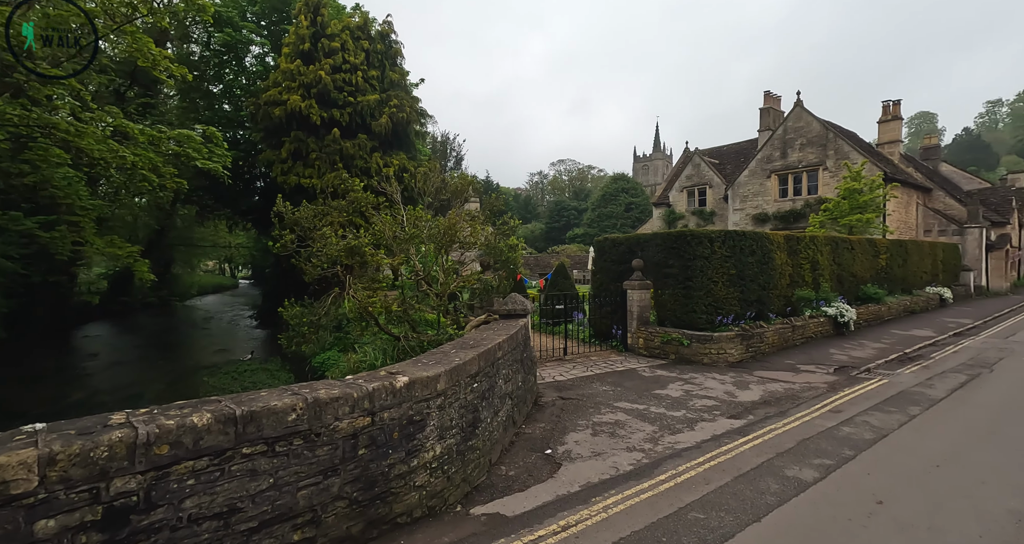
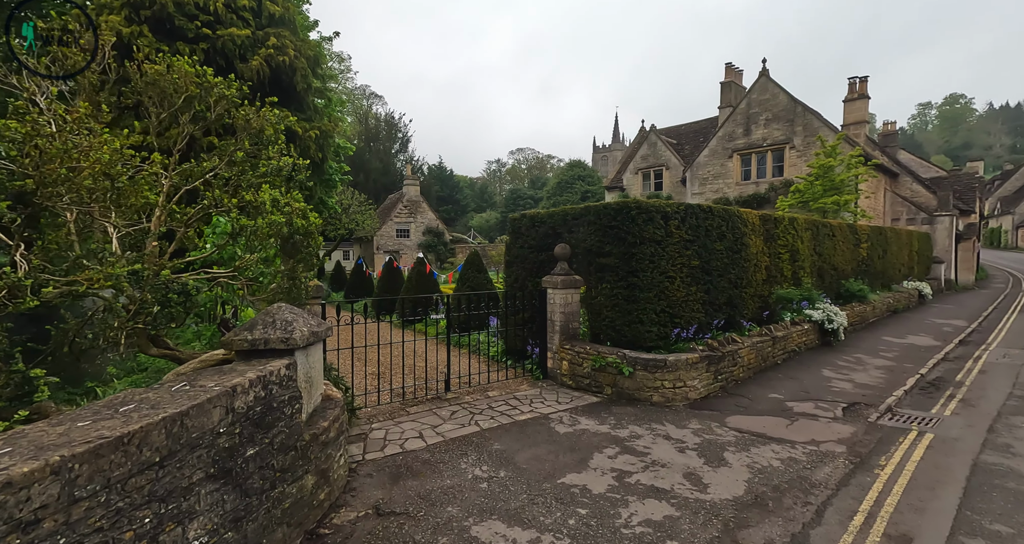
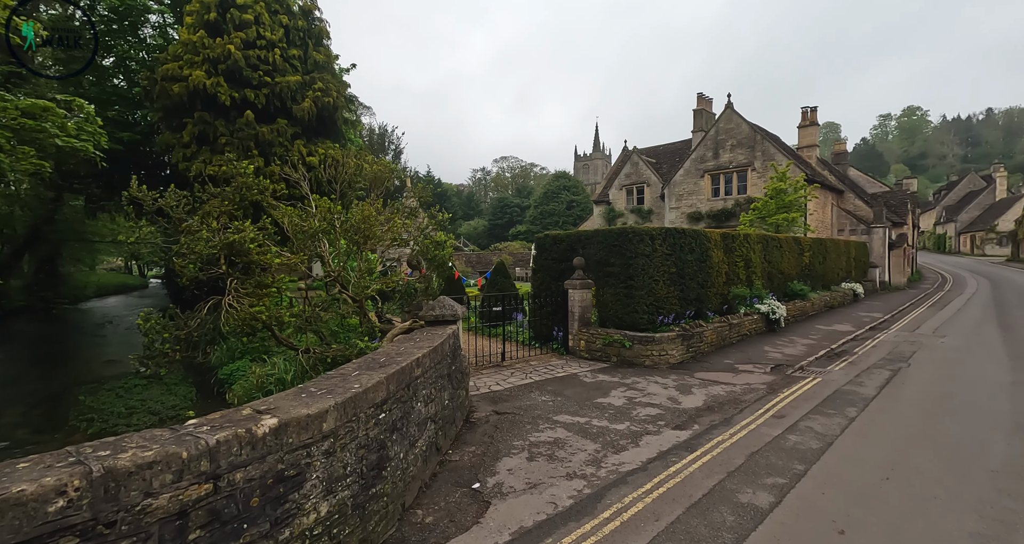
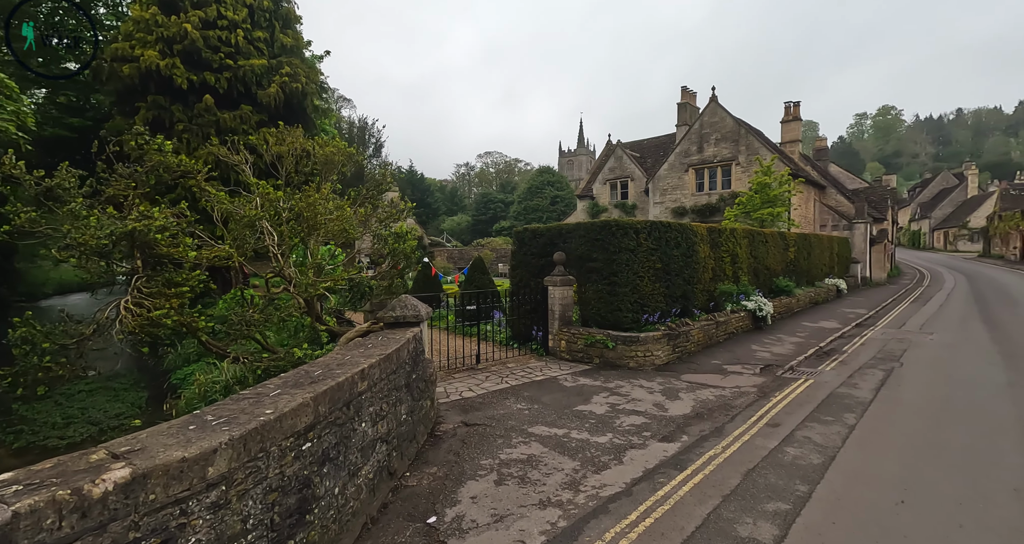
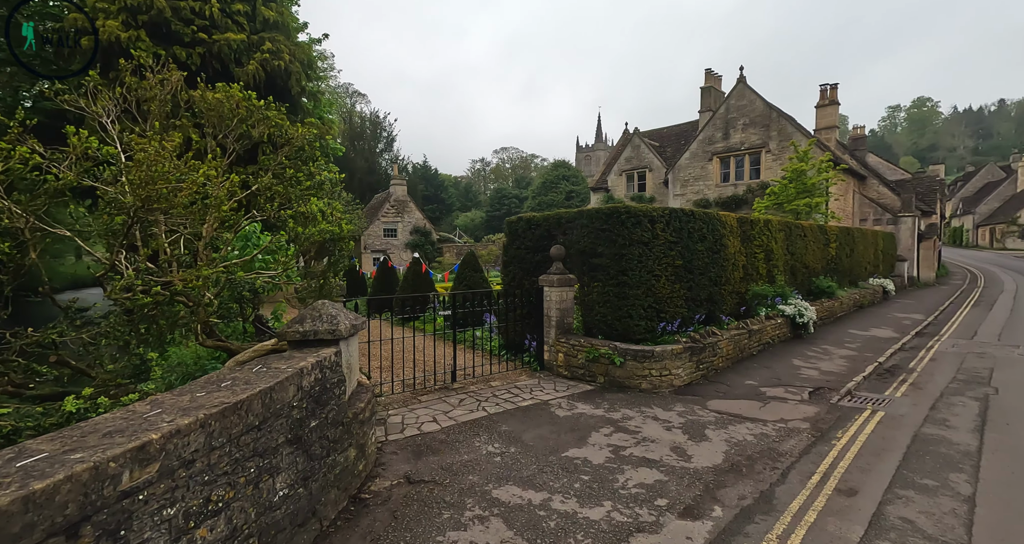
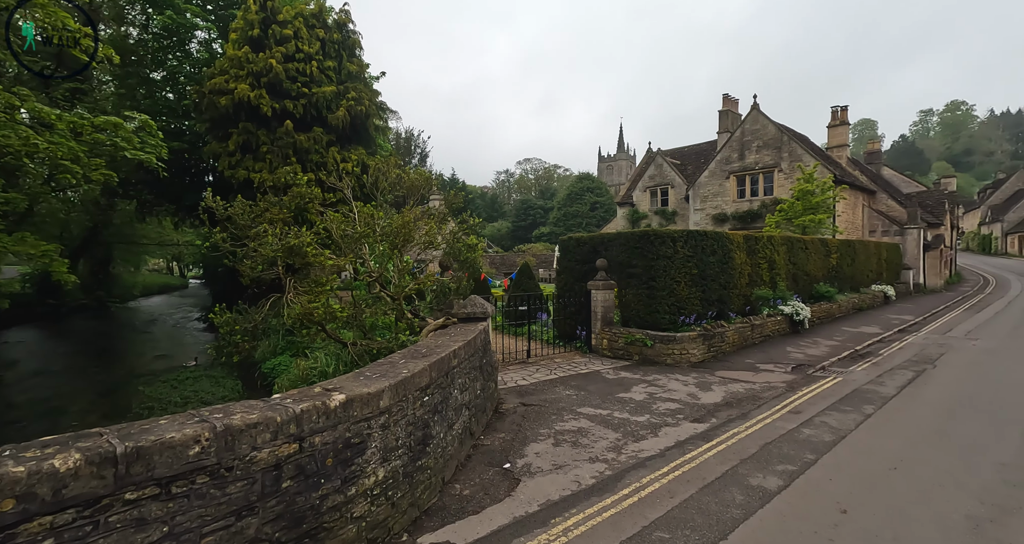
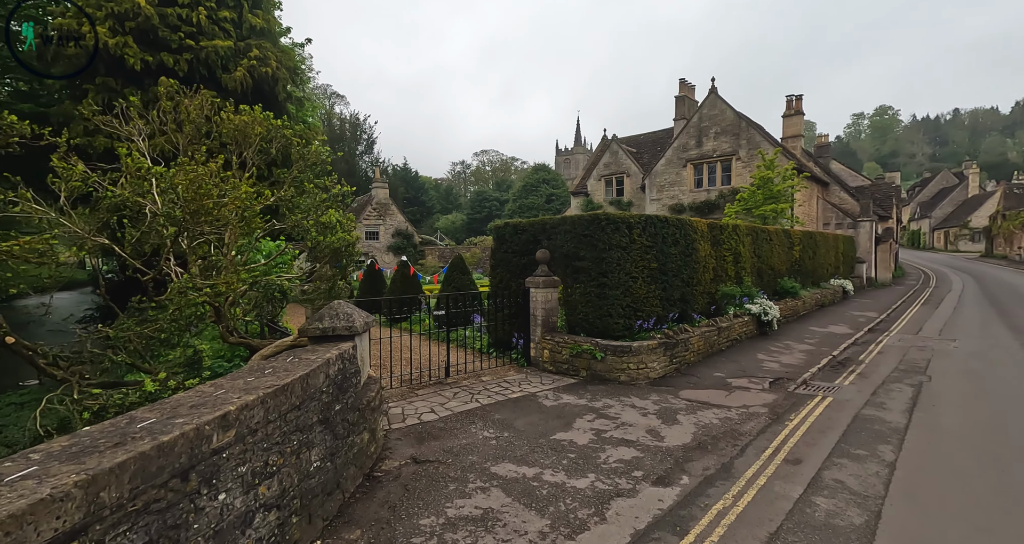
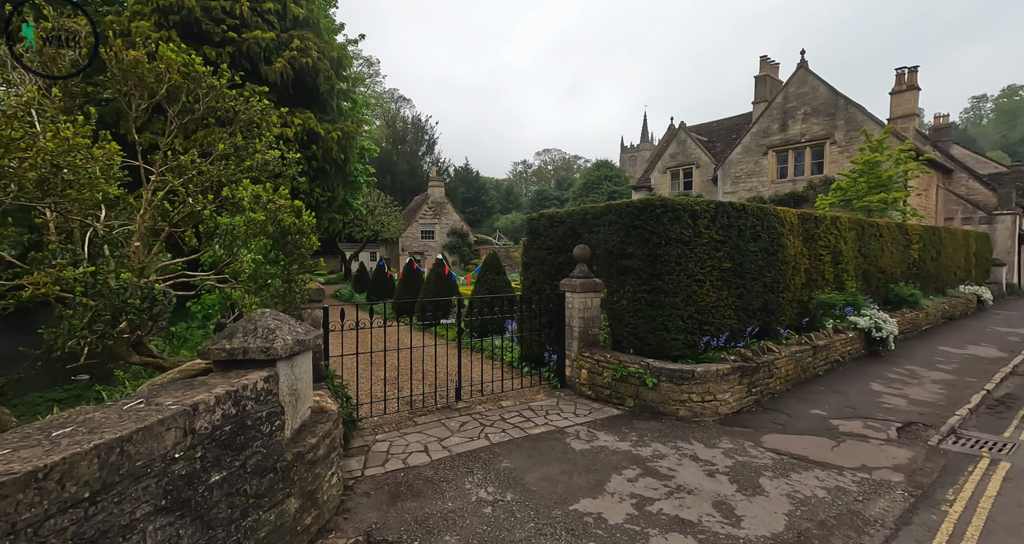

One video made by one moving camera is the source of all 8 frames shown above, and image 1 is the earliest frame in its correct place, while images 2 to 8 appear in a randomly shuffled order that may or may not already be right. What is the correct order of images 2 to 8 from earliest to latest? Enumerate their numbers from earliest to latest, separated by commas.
6, 3, 4, 7, 5, 2, 8
